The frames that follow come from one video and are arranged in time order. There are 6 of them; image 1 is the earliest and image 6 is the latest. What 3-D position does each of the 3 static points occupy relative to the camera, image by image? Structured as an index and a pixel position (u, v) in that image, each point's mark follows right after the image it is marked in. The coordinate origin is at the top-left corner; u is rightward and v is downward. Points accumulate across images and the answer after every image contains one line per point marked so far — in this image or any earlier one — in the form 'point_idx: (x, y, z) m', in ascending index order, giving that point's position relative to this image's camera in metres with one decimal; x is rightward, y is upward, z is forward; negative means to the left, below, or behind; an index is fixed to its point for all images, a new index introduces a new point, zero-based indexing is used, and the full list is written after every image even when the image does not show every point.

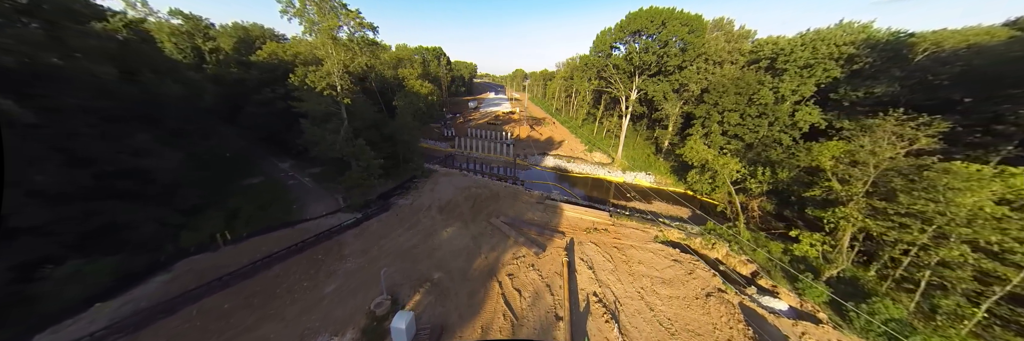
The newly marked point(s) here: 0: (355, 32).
0: (-8.0, +7.0, +11.8) m
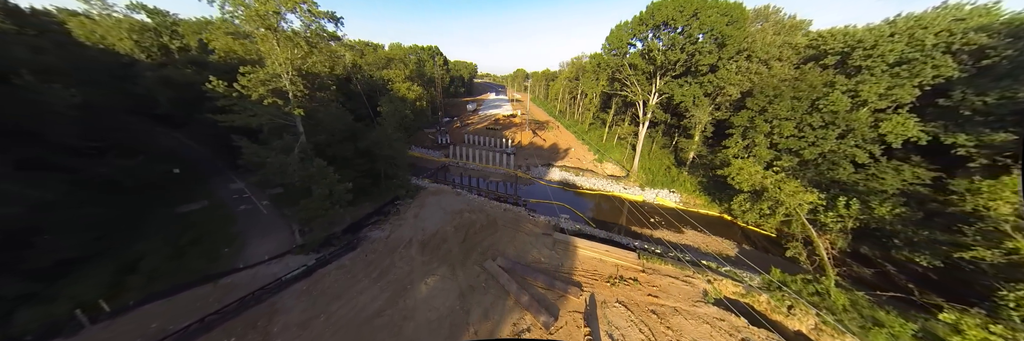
0: (-8.0, +5.7, +9.0) m
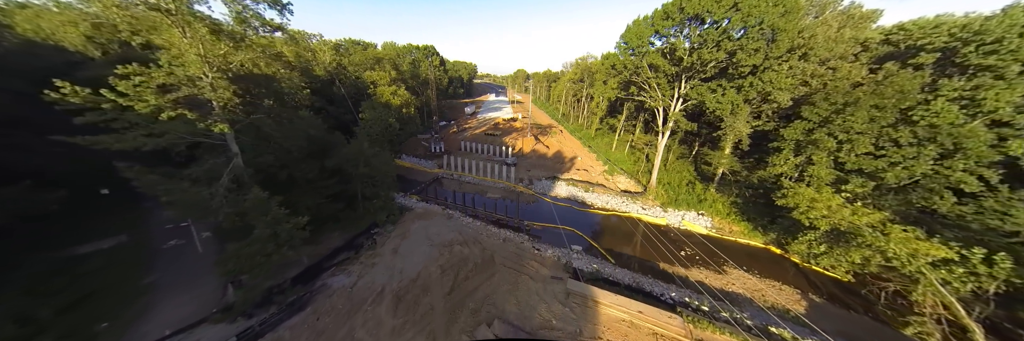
0: (-7.9, +4.6, +6.5) m
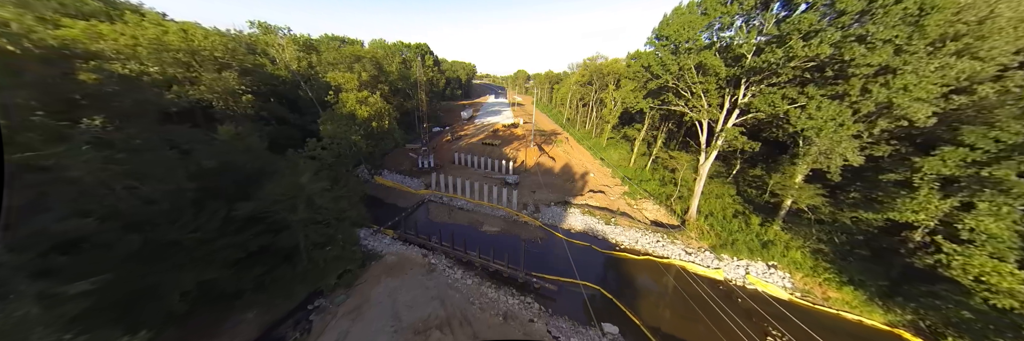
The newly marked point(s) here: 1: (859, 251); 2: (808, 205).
0: (-7.7, +3.0, +2.6) m
1: (+14.8, -3.4, +9.8) m
2: (+14.3, -1.6, +11.1) m
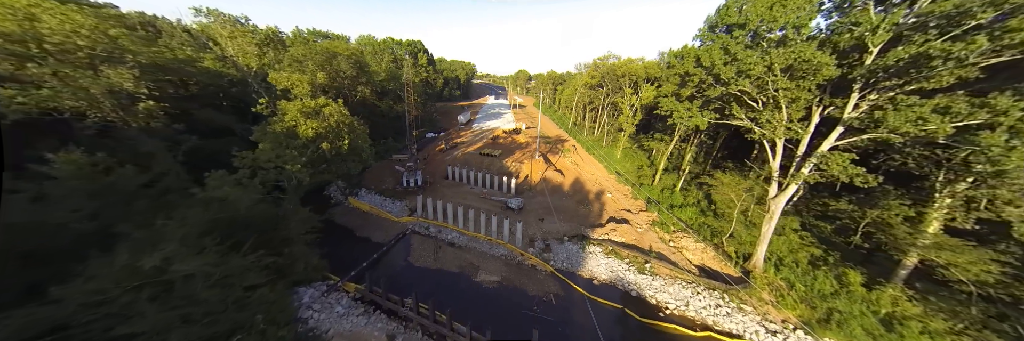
0: (-7.4, +1.6, -1.2) m
1: (+15.0, -5.0, +6.0) m
2: (+14.5, -3.2, +7.4) m
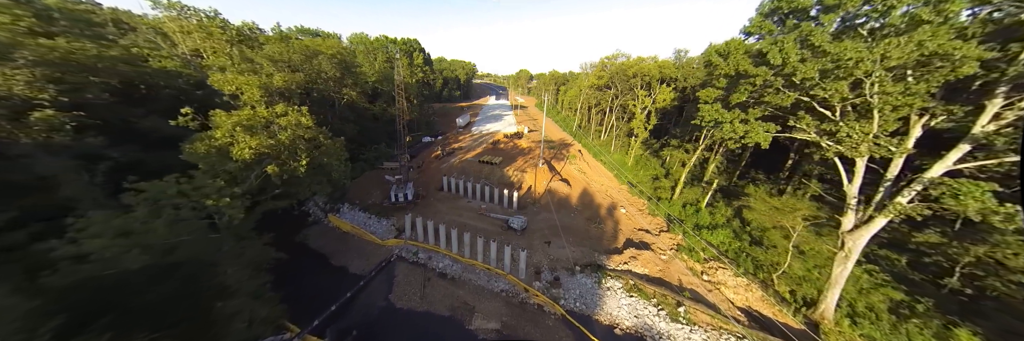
0: (-7.4, +0.7, -3.4) m
1: (+15.0, -5.9, +3.7) m
2: (+14.6, -4.1, +5.1) m
